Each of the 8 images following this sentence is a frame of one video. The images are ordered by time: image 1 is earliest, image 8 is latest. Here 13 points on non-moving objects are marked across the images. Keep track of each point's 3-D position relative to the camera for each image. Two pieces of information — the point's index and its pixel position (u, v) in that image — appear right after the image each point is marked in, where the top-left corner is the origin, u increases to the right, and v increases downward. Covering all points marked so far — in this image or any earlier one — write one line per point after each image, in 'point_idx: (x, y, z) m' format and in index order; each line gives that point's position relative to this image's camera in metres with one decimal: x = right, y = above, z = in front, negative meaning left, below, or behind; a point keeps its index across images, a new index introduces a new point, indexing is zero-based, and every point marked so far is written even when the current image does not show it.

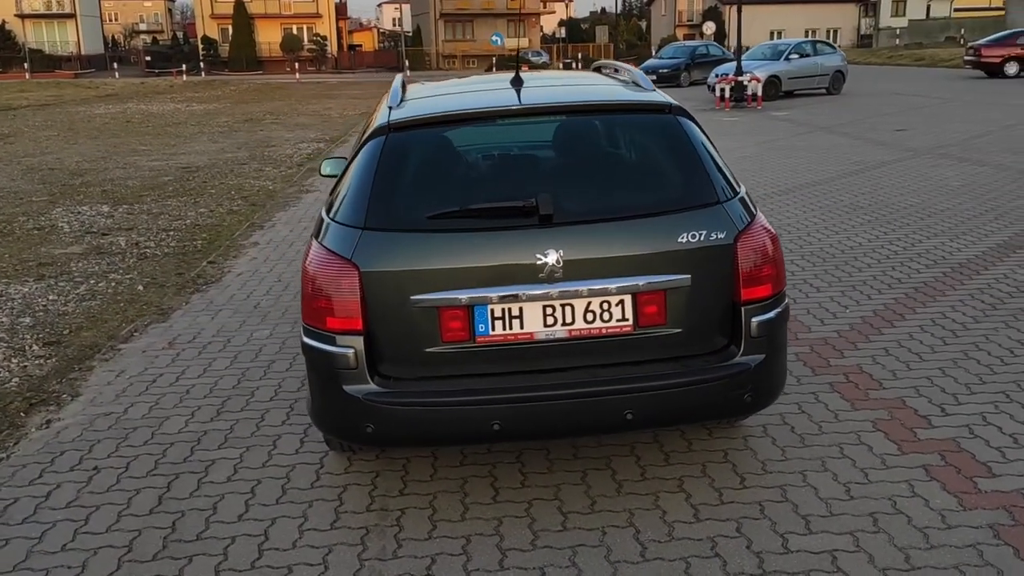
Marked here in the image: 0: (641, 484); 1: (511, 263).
0: (+0.5, -0.7, +3.6) m
1: (0.0, +0.1, +3.1) m
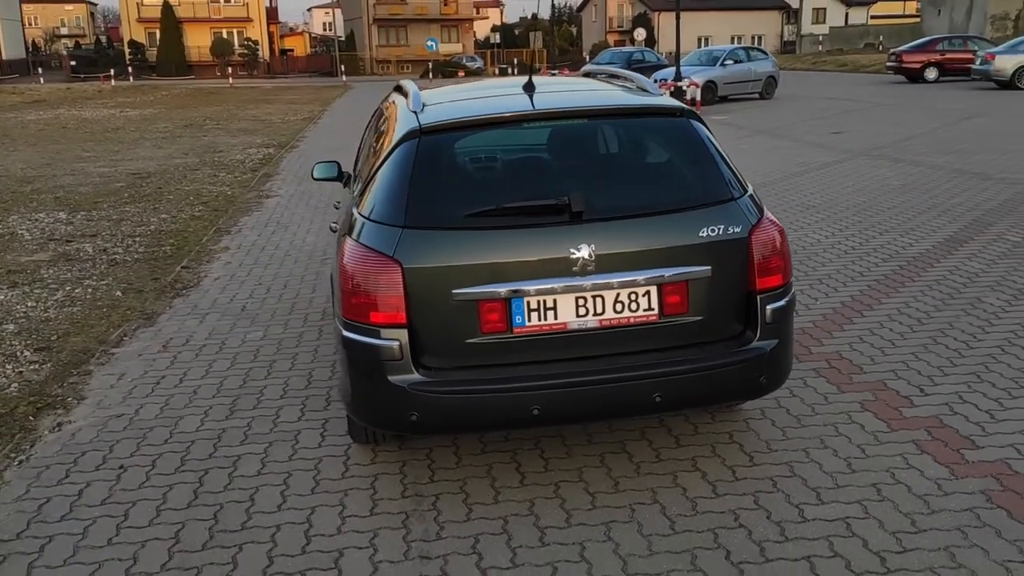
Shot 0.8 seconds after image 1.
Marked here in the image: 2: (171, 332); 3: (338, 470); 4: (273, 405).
0: (+0.6, -0.7, +3.9) m
1: (+0.1, +0.1, +3.3) m
2: (-2.2, -0.3, +6.2) m
3: (-0.7, -0.7, +4.0) m
4: (-1.2, -0.6, +4.7) m
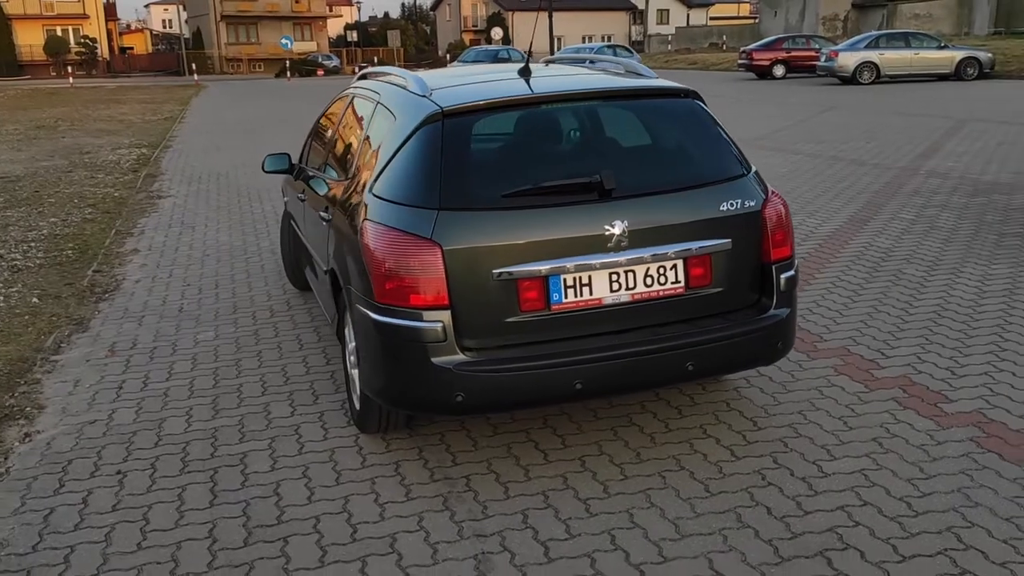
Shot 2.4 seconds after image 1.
0: (+0.7, -0.6, +4.0) m
1: (+0.3, +0.2, +3.4) m
2: (-2.4, -0.3, +5.9) m
3: (-0.6, -0.7, +3.9) m
4: (-1.2, -0.5, +4.6) m
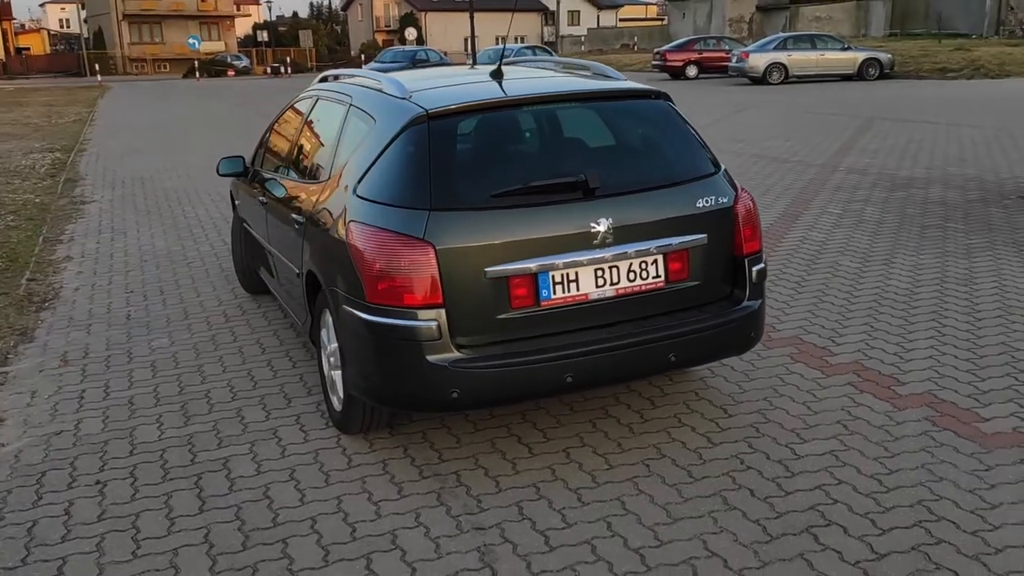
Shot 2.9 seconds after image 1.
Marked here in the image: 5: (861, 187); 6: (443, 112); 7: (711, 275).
0: (+0.6, -0.6, +4.1) m
1: (+0.2, +0.2, +3.5) m
2: (-2.7, -0.3, +5.7) m
3: (-0.7, -0.7, +3.9) m
4: (-1.3, -0.6, +4.6) m
5: (+3.5, +1.0, +9.7) m
6: (-0.3, +0.7, +3.7) m
7: (+0.8, +0.1, +3.8) m
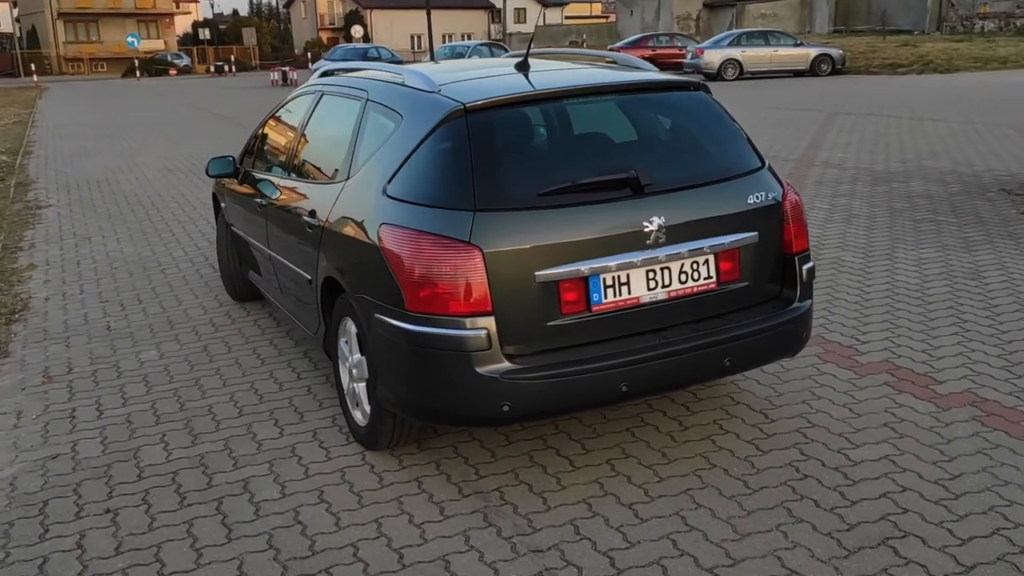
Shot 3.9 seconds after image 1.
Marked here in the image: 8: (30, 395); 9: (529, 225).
0: (+0.7, -0.6, +4.0) m
1: (+0.4, +0.2, +3.3) m
2: (-2.6, -0.4, +5.3) m
3: (-0.5, -0.7, +3.7) m
4: (-1.2, -0.6, +4.3) m
5: (+3.3, +1.1, +9.7) m
6: (-0.1, +0.7, +3.5) m
7: (+0.9, +0.1, +3.6) m
8: (-2.4, -0.5, +4.8) m
9: (+0.1, +0.2, +3.2) m
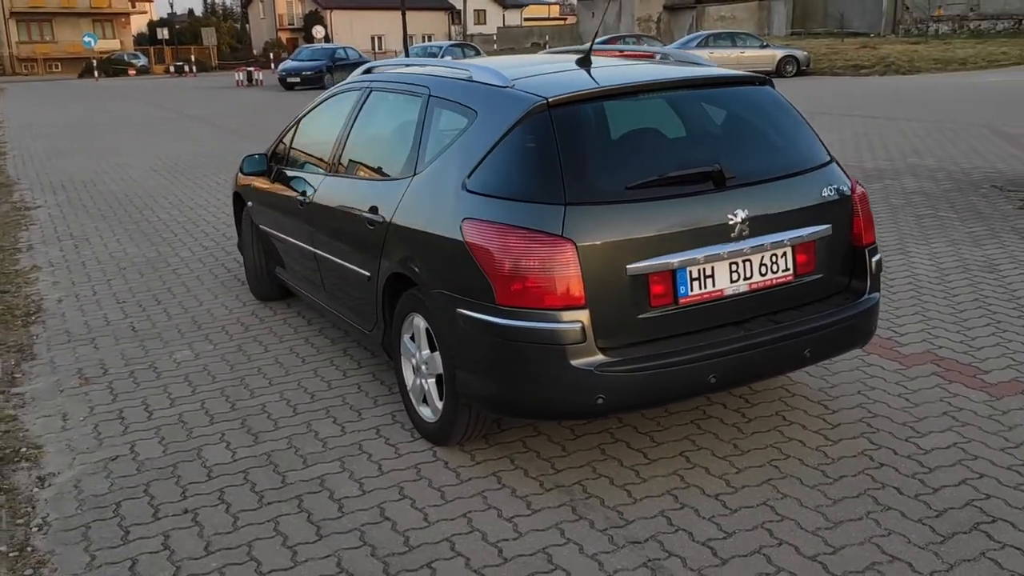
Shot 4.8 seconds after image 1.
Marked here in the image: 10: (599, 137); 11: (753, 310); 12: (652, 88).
0: (+1.0, -0.6, +4.0) m
1: (+0.7, +0.2, +3.3) m
2: (-2.4, -0.4, +5.2) m
3: (-0.2, -0.7, +3.7) m
4: (-0.9, -0.6, +4.2) m
5: (+3.3, +1.1, +9.8) m
6: (+0.2, +0.7, +3.5) m
7: (+1.2, +0.1, +3.7) m
8: (-2.1, -0.5, +4.7) m
9: (+0.4, +0.2, +3.2) m
10: (+0.3, +0.5, +3.4) m
11: (+0.9, -0.1, +3.5) m
12: (+0.6, +0.8, +3.7) m
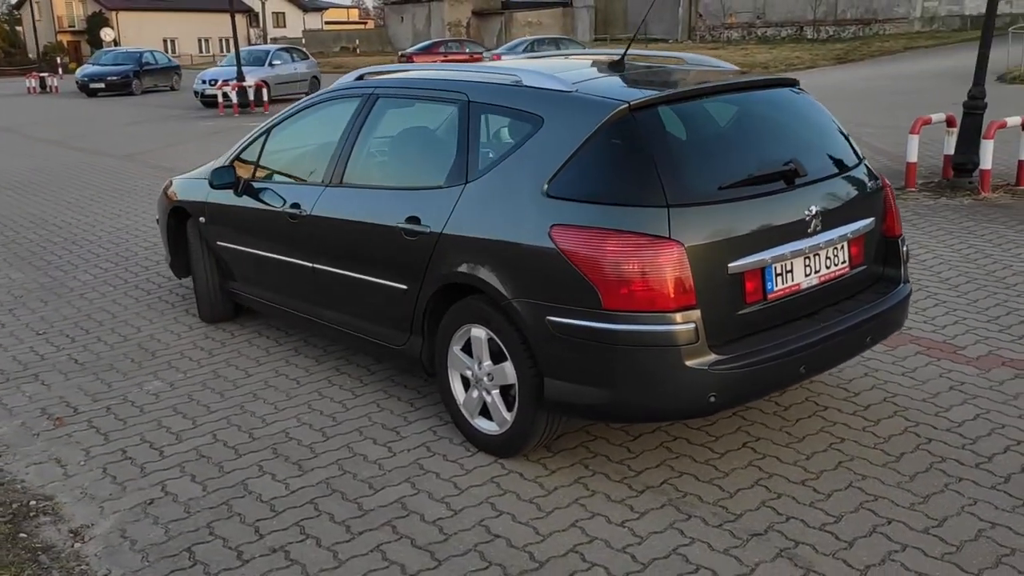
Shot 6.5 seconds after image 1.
0: (+1.2, -0.5, +4.2) m
1: (+1.0, +0.2, +3.5) m
2: (-2.4, -0.6, +4.7) m
3: (+0.1, -0.7, +3.6) m
4: (-0.7, -0.7, +4.0) m
5: (+2.2, +1.2, +10.4) m
6: (+0.4, +0.7, +3.5) m
7: (+1.5, +0.1, +3.9) m
8: (-2.0, -0.7, +4.2) m
9: (+0.7, +0.2, +3.3) m
10: (+0.6, +0.5, +3.5) m
11: (+1.2, -0.1, +3.7) m
12: (+0.8, +0.8, +3.8) m
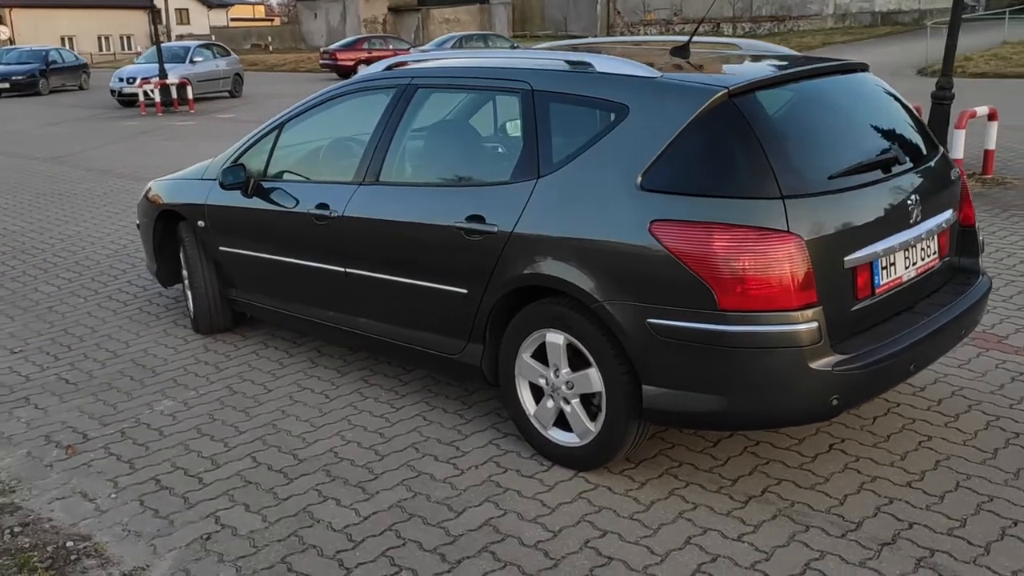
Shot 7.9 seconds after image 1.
0: (+1.5, -0.5, +4.1) m
1: (+1.3, +0.3, +3.3) m
2: (-2.1, -0.6, +4.2) m
3: (+0.4, -0.7, +3.4) m
4: (-0.4, -0.7, +3.7) m
5: (+1.9, +1.2, +10.3) m
6: (+0.7, +0.7, +3.3) m
7: (+1.7, +0.2, +3.8) m
8: (-1.7, -0.7, +3.8) m
9: (+1.0, +0.2, +3.1) m
10: (+0.9, +0.5, +3.3) m
11: (+1.5, 0.0, +3.5) m
12: (+1.1, +0.8, +3.6) m
